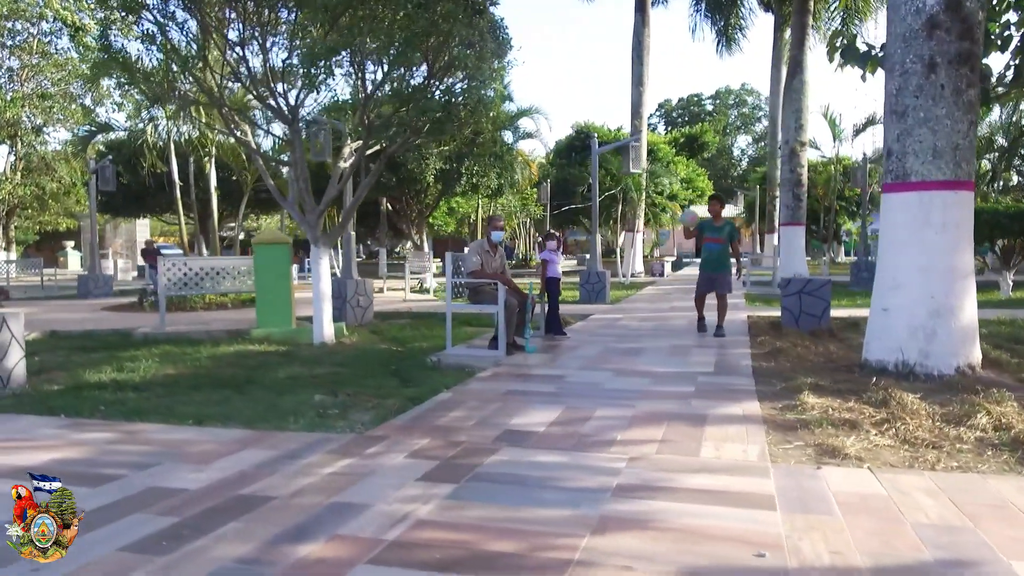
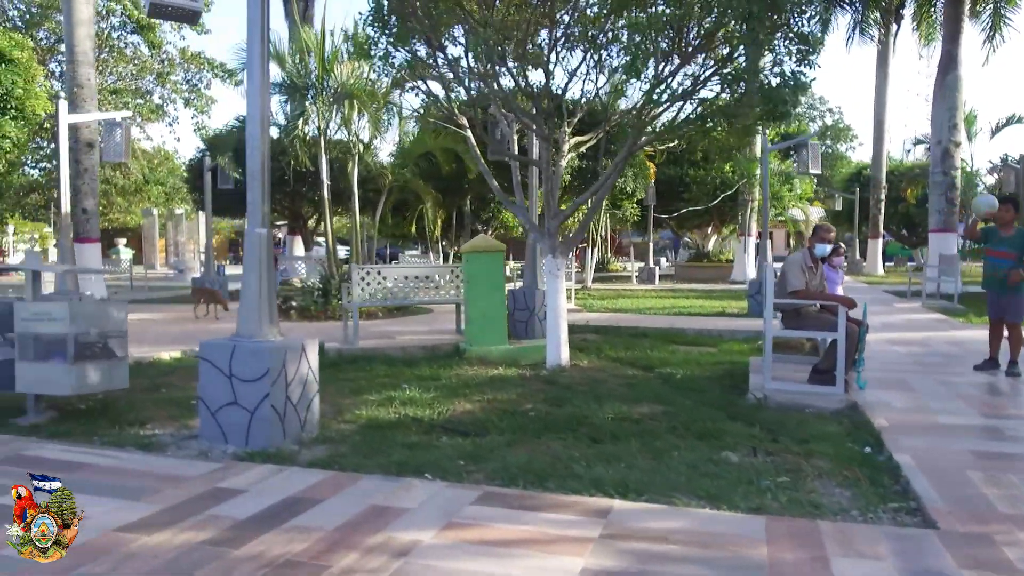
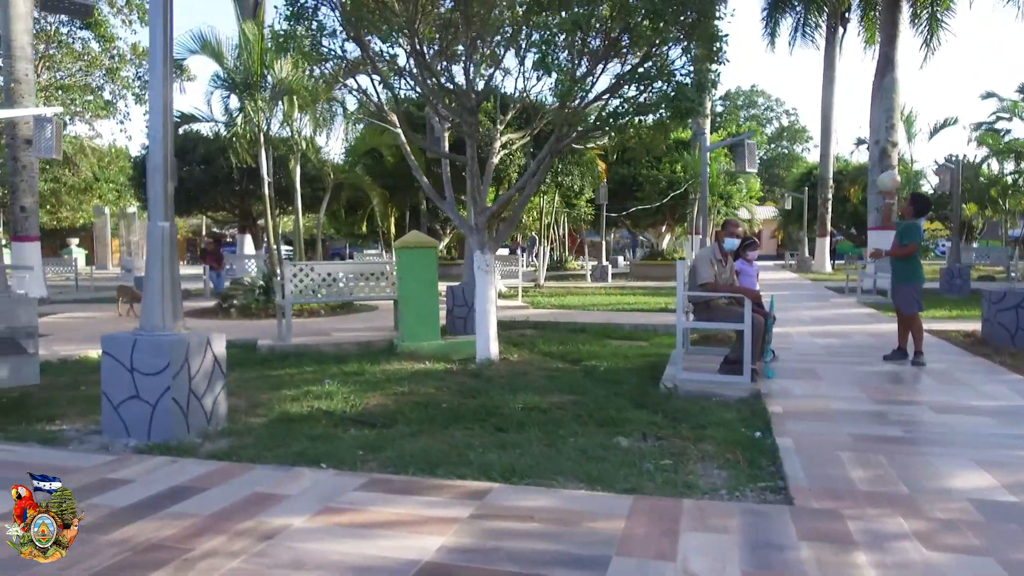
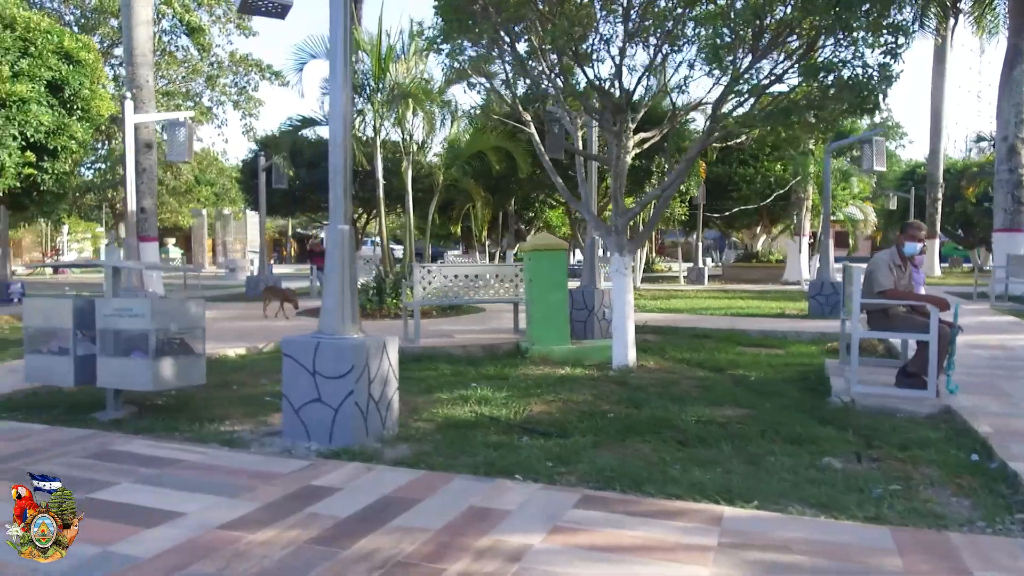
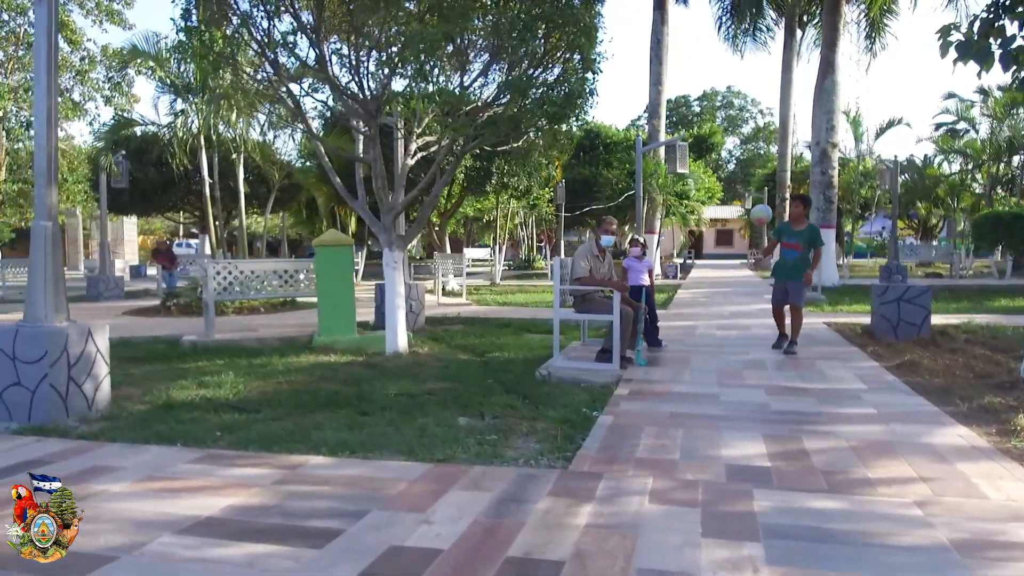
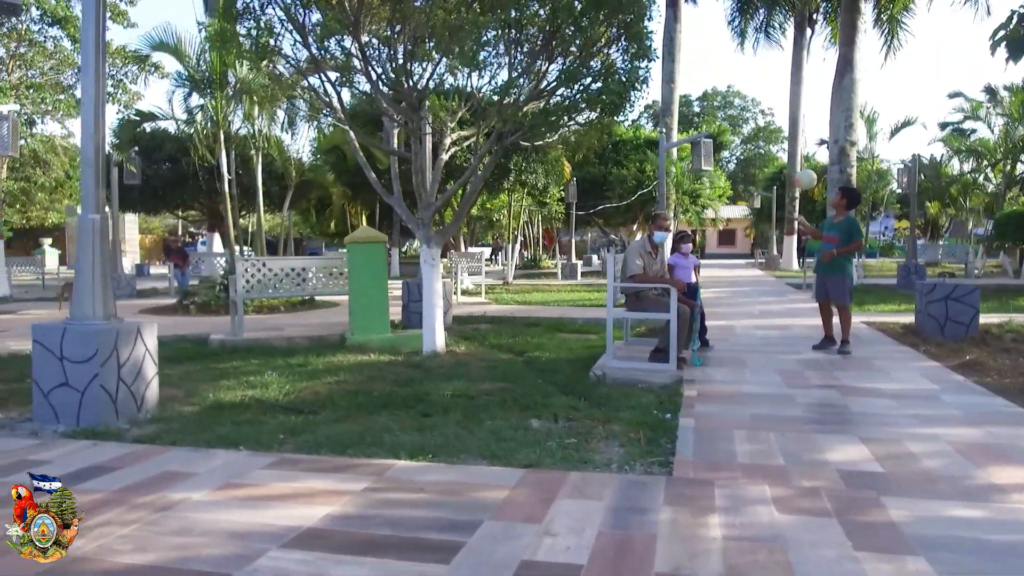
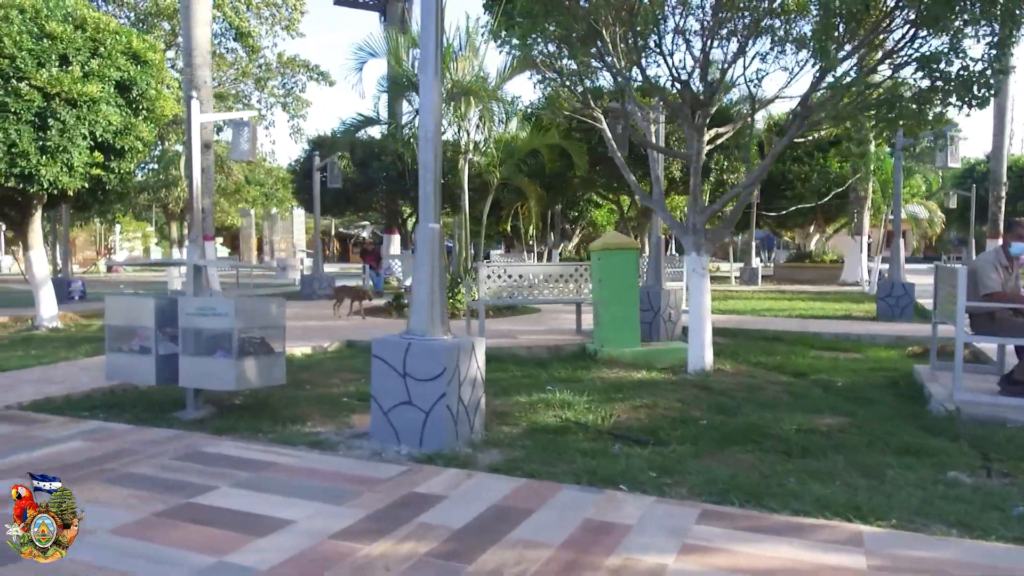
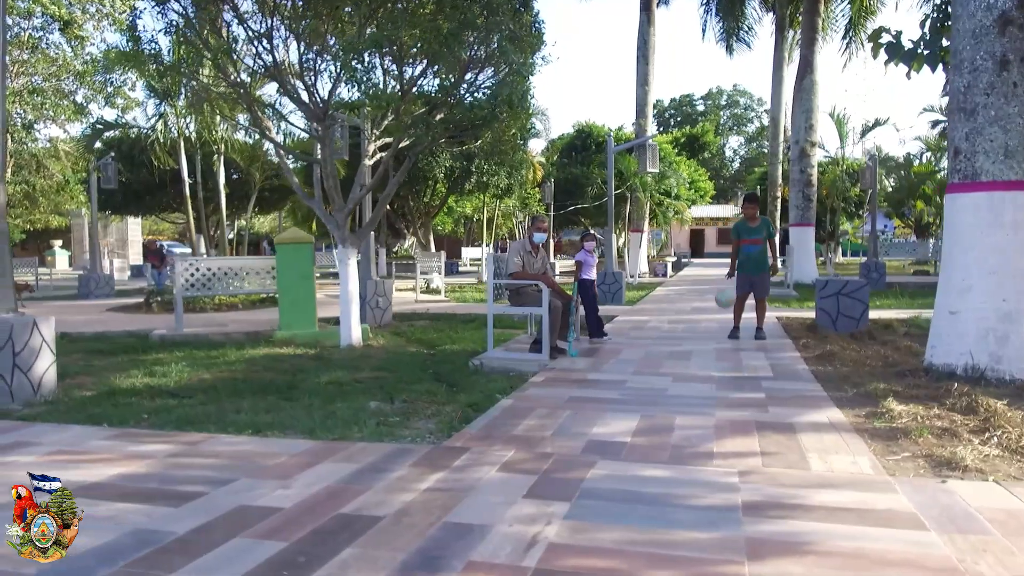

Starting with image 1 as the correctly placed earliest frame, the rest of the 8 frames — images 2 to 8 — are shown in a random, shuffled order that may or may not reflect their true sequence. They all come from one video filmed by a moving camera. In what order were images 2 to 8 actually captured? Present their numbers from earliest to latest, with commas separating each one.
8, 5, 6, 3, 2, 4, 7
